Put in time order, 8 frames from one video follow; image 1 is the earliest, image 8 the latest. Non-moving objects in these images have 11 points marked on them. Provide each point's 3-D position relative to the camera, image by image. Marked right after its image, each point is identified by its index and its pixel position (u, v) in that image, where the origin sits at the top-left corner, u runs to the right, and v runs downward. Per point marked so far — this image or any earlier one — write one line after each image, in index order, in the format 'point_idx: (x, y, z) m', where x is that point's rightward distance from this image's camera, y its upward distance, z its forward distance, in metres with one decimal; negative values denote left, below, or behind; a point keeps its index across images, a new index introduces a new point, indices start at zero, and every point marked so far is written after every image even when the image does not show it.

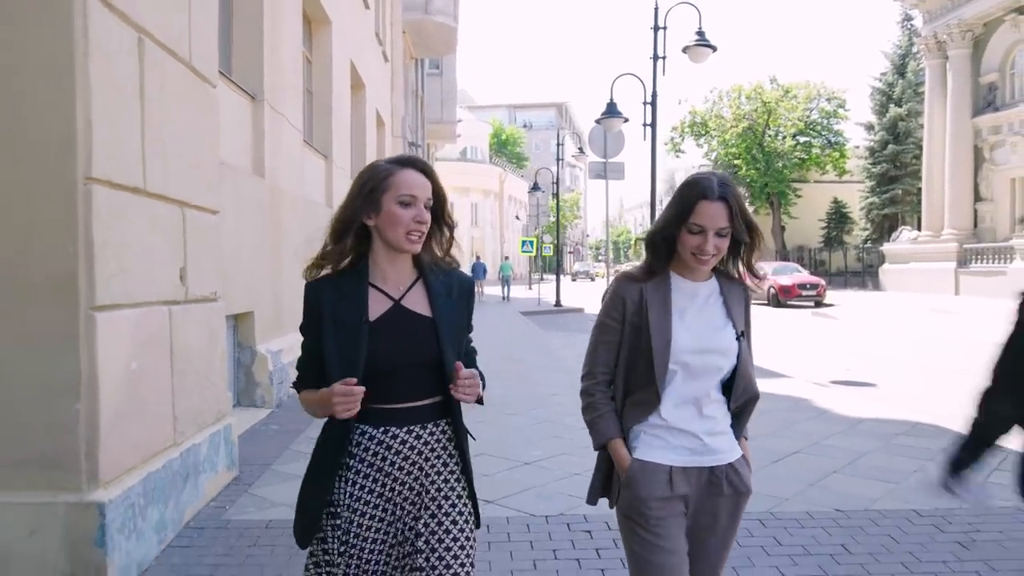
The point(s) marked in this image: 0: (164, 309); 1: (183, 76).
0: (-1.8, -0.1, +4.3) m
1: (-1.9, +1.2, +4.7) m
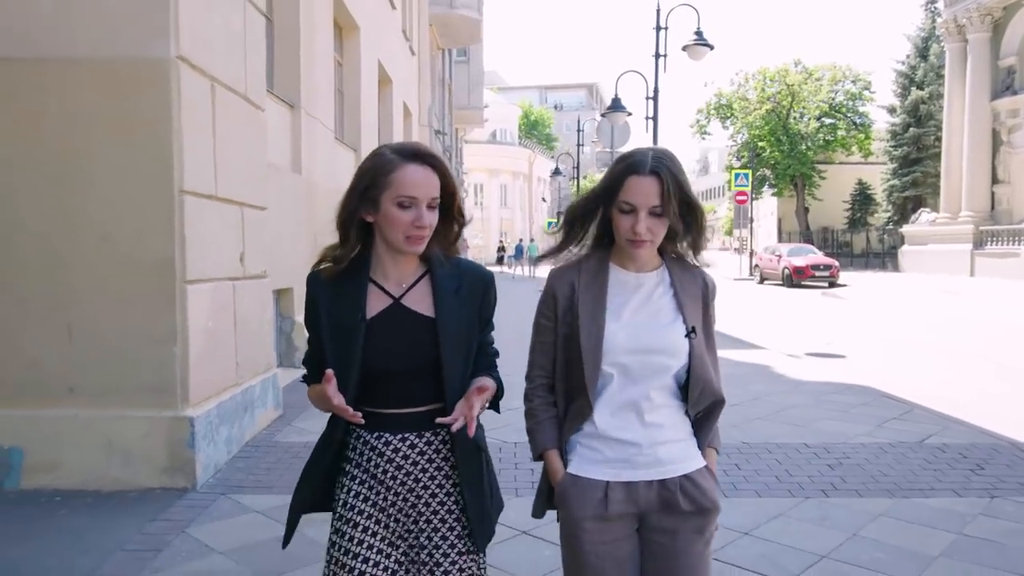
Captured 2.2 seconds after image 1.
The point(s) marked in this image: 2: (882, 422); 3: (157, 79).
0: (-2.0, 0.0, +5.9) m
1: (-2.0, +1.4, +6.2) m
2: (+3.2, -1.1, +7.1) m
3: (-2.2, +1.3, +5.0) m
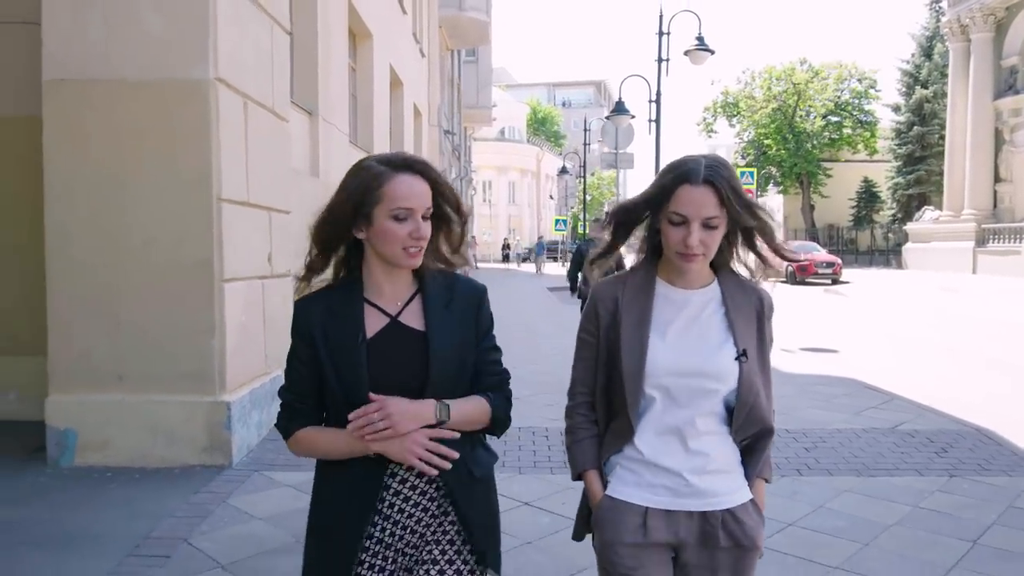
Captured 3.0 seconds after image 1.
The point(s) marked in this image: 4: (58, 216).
0: (-2.0, 0.0, +6.4) m
1: (-2.0, +1.4, +6.8) m
2: (+3.2, -1.1, +7.6) m
3: (-2.1, +1.3, +5.6) m
4: (-3.1, +0.5, +5.6) m
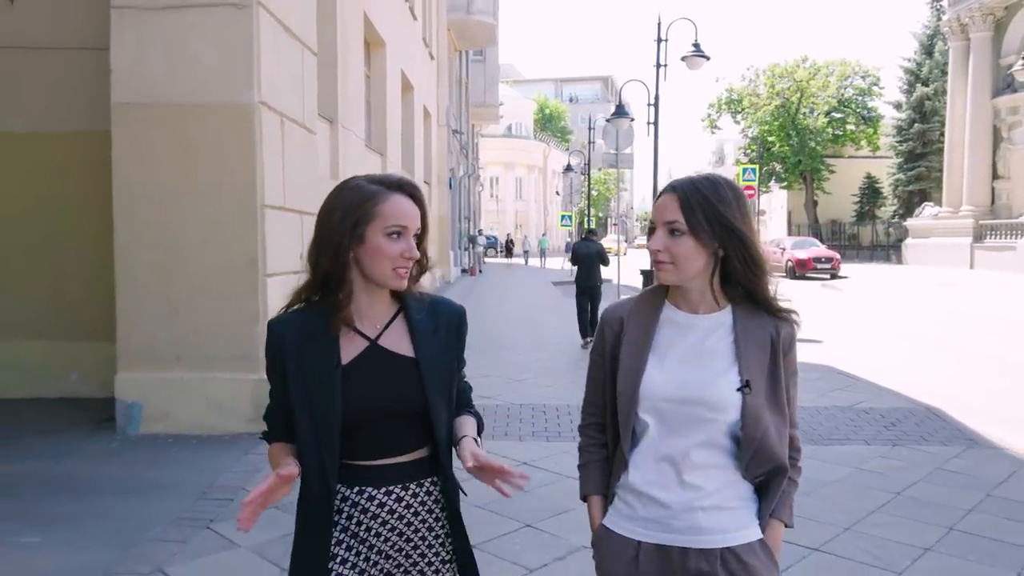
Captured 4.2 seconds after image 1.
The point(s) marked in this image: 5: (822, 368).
0: (-2.0, +0.1, +7.4) m
1: (-2.0, +1.5, +7.7) m
2: (+3.3, -1.1, +8.5) m
3: (-2.1, +1.3, +6.6) m
4: (-3.1, +0.5, +6.6) m
5: (+3.8, -1.0, +10.1) m
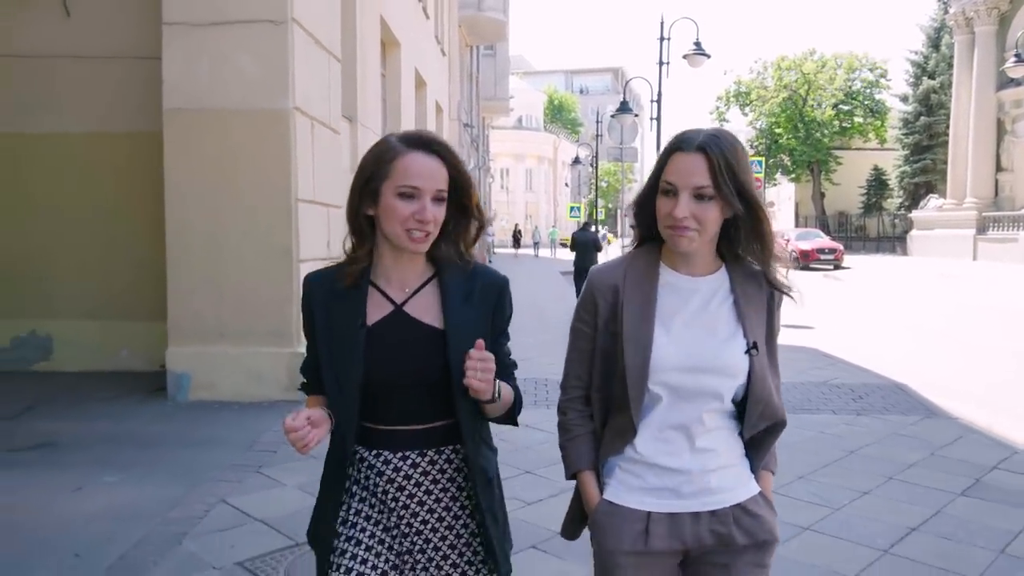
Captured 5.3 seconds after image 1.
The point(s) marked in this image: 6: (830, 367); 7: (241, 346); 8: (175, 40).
0: (-1.9, +0.3, +8.2) m
1: (-1.9, +1.6, +8.6) m
2: (+3.3, -0.9, +9.3) m
3: (-2.1, +1.5, +7.4) m
4: (-3.0, +0.6, +7.4) m
5: (+3.8, -0.8, +10.9) m
6: (+3.7, -0.9, +9.6) m
7: (-2.4, -0.5, +7.5) m
8: (-3.0, +2.2, +7.4) m
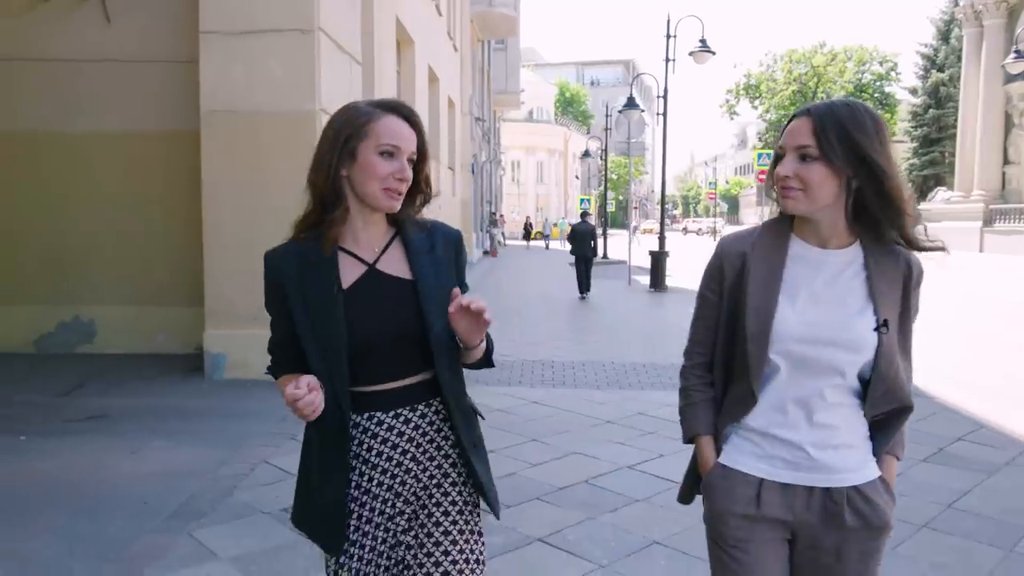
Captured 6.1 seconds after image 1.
0: (-1.8, +0.4, +8.9) m
1: (-1.8, +1.7, +9.2) m
2: (+3.4, -0.8, +9.9) m
3: (-2.0, +1.6, +8.0) m
4: (-2.9, +0.8, +8.1) m
5: (+4.0, -0.7, +11.5) m
6: (+3.8, -0.8, +10.1) m
7: (-2.4, -0.4, +8.1) m
8: (-2.9, +2.3, +8.0) m
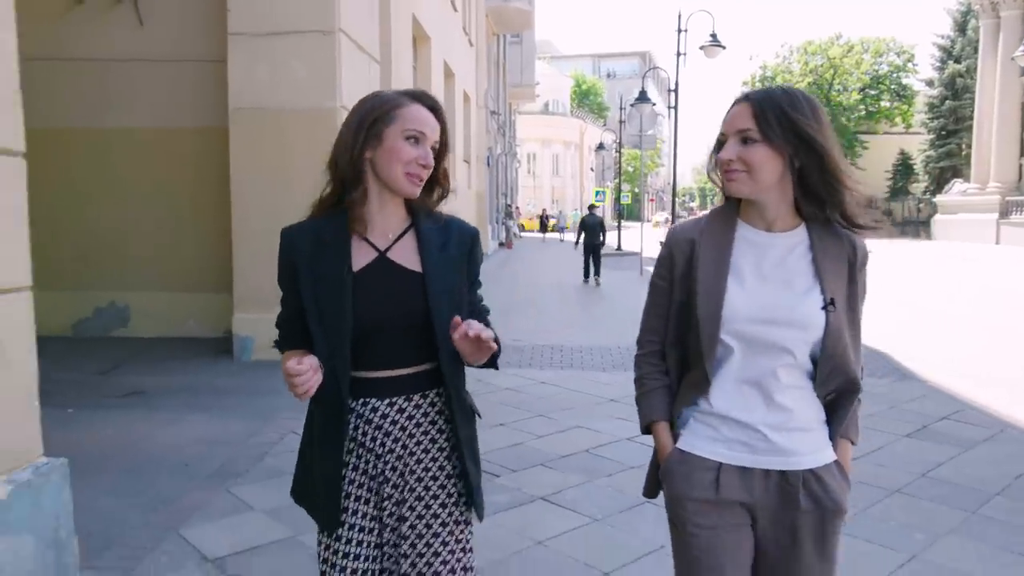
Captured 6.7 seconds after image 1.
0: (-1.7, +0.5, +9.3) m
1: (-1.7, +1.9, +9.7) m
2: (+3.6, -0.7, +10.3) m
3: (-1.9, +1.7, +8.5) m
4: (-2.8, +0.9, +8.6) m
5: (+4.1, -0.5, +11.8) m
6: (+3.9, -0.6, +10.5) m
7: (-2.3, -0.3, +8.6) m
8: (-2.8, +2.5, +8.5) m
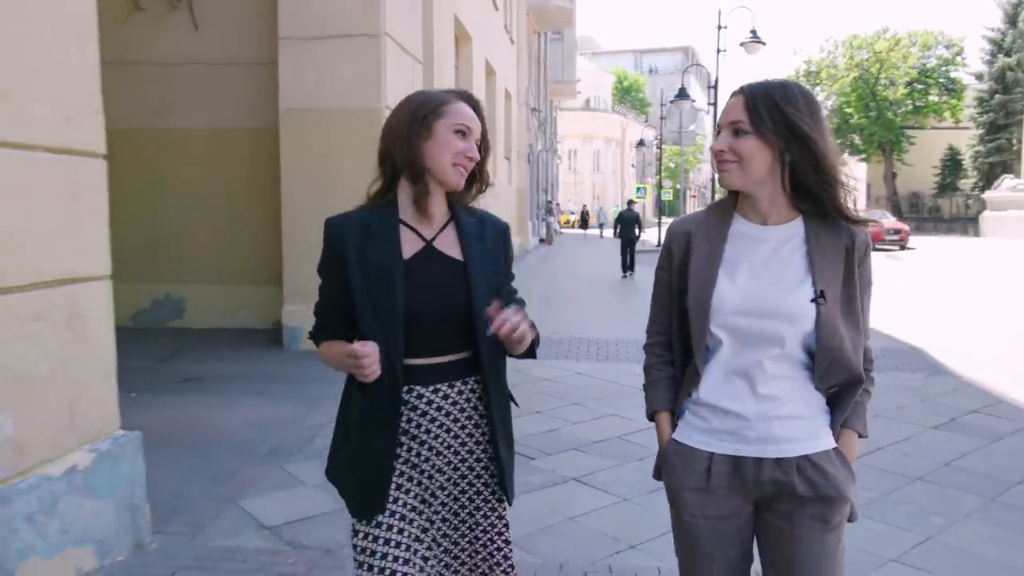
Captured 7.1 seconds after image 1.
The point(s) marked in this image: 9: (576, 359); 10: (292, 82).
0: (-1.2, +0.6, +9.7) m
1: (-1.2, +1.9, +10.0) m
2: (+4.0, -0.6, +10.4) m
3: (-1.5, +1.8, +8.8) m
4: (-2.4, +1.0, +9.0) m
5: (+4.7, -0.5, +11.9) m
6: (+4.4, -0.6, +10.6) m
7: (-1.9, -0.2, +9.0) m
8: (-2.4, +2.5, +8.9) m
9: (+0.7, -0.8, +8.9) m
10: (-2.4, +2.2, +8.9) m
